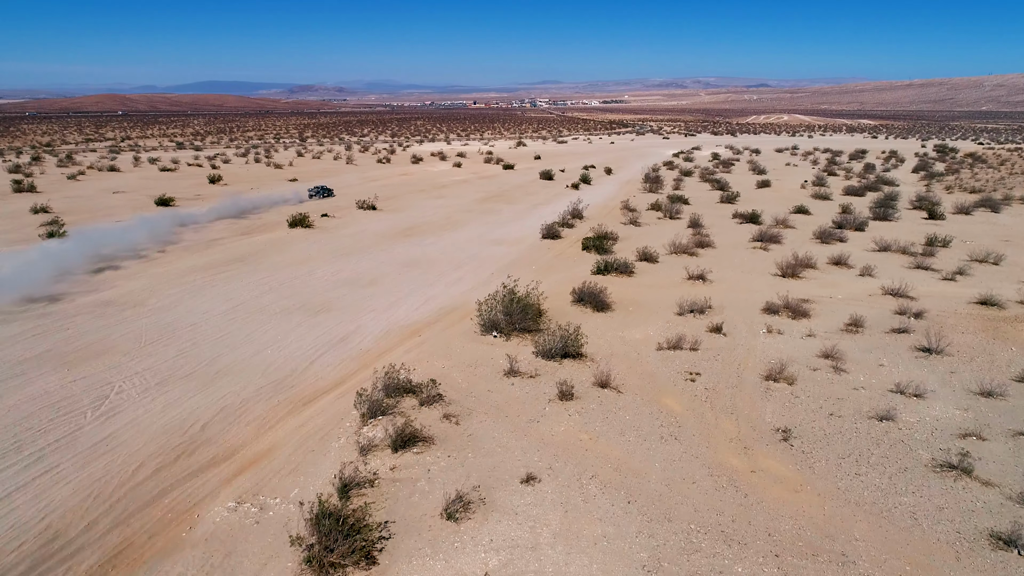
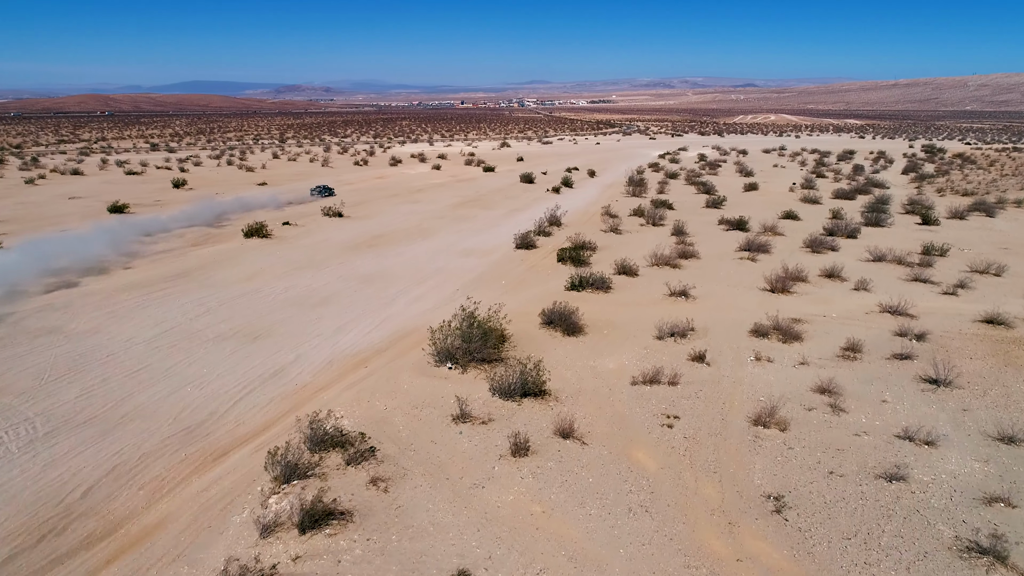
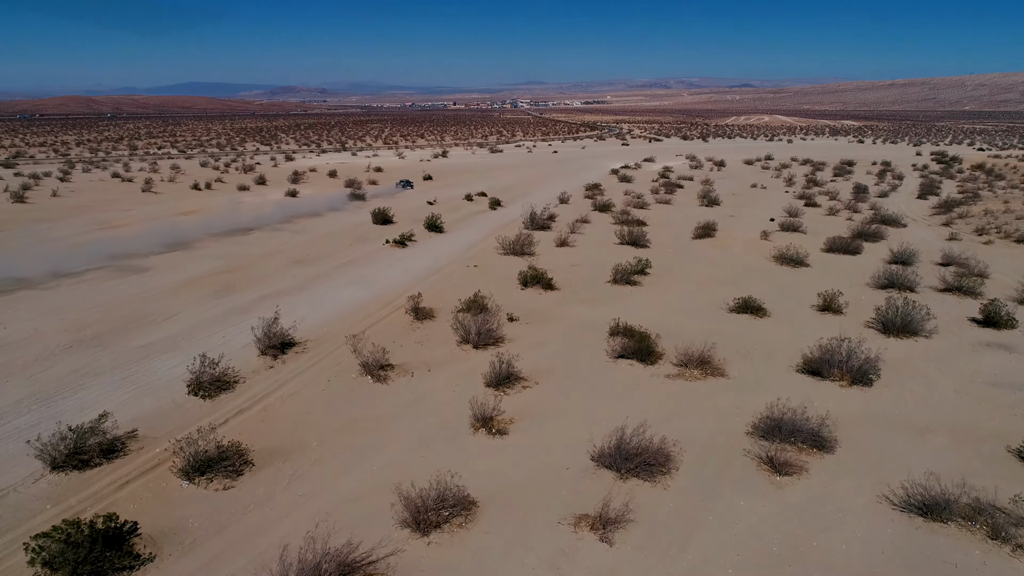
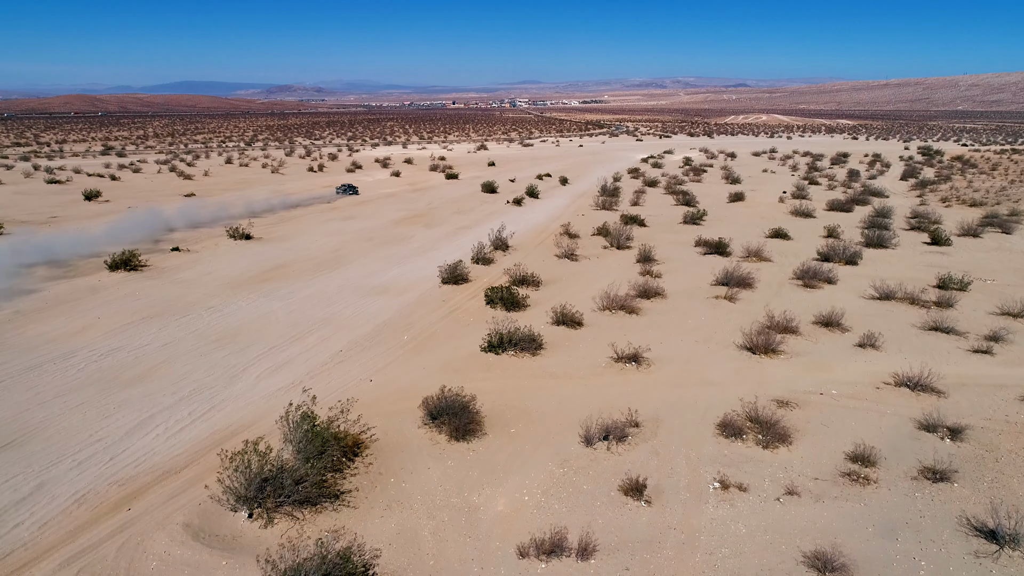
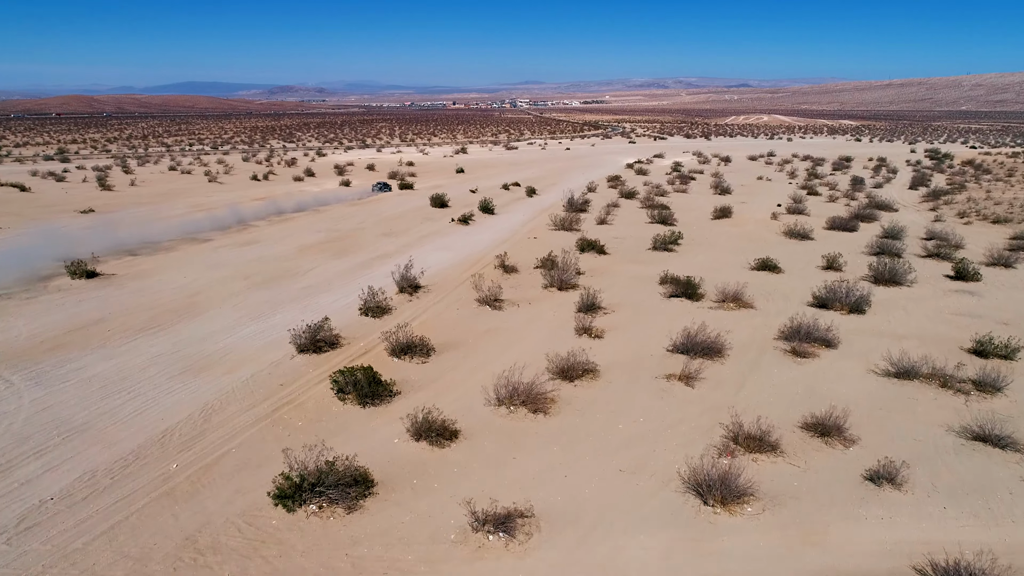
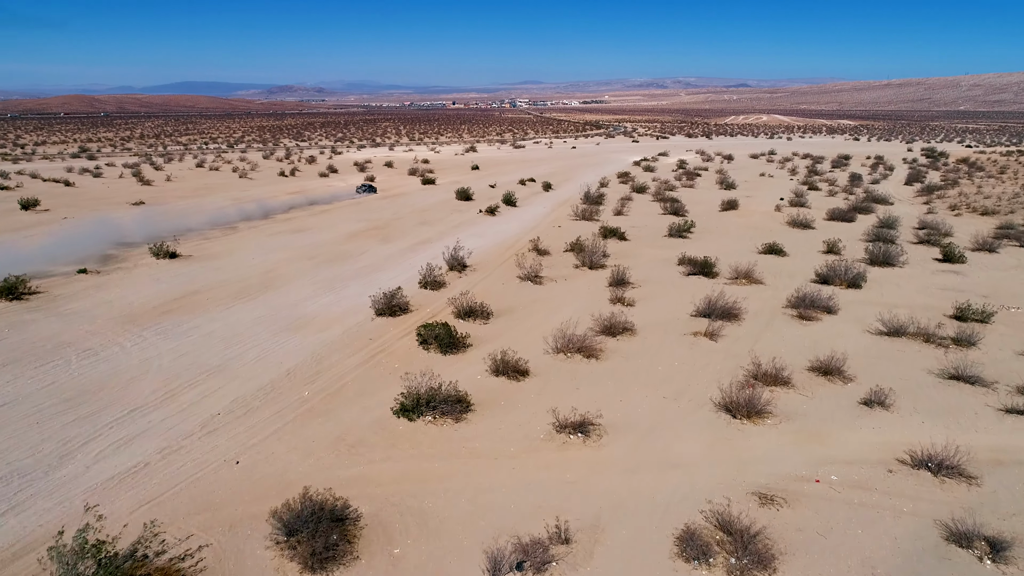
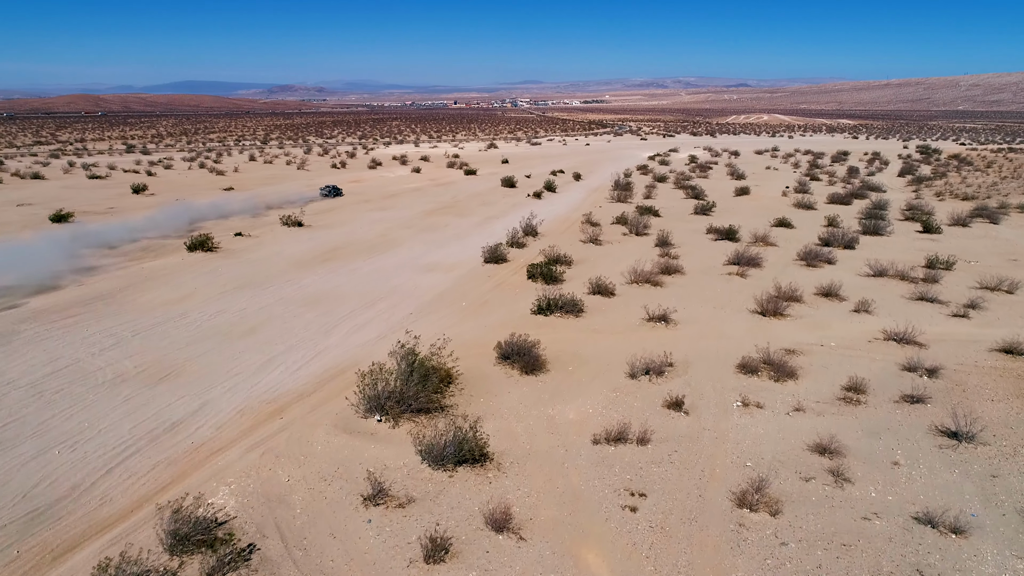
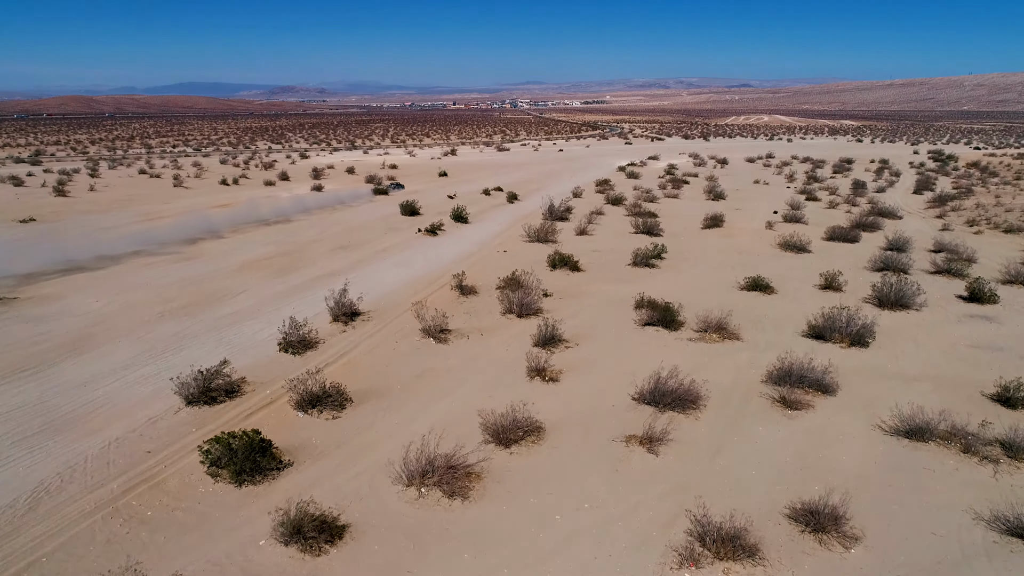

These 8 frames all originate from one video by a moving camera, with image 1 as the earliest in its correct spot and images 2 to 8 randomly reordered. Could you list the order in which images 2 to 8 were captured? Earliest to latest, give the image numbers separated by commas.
2, 7, 4, 6, 5, 8, 3
